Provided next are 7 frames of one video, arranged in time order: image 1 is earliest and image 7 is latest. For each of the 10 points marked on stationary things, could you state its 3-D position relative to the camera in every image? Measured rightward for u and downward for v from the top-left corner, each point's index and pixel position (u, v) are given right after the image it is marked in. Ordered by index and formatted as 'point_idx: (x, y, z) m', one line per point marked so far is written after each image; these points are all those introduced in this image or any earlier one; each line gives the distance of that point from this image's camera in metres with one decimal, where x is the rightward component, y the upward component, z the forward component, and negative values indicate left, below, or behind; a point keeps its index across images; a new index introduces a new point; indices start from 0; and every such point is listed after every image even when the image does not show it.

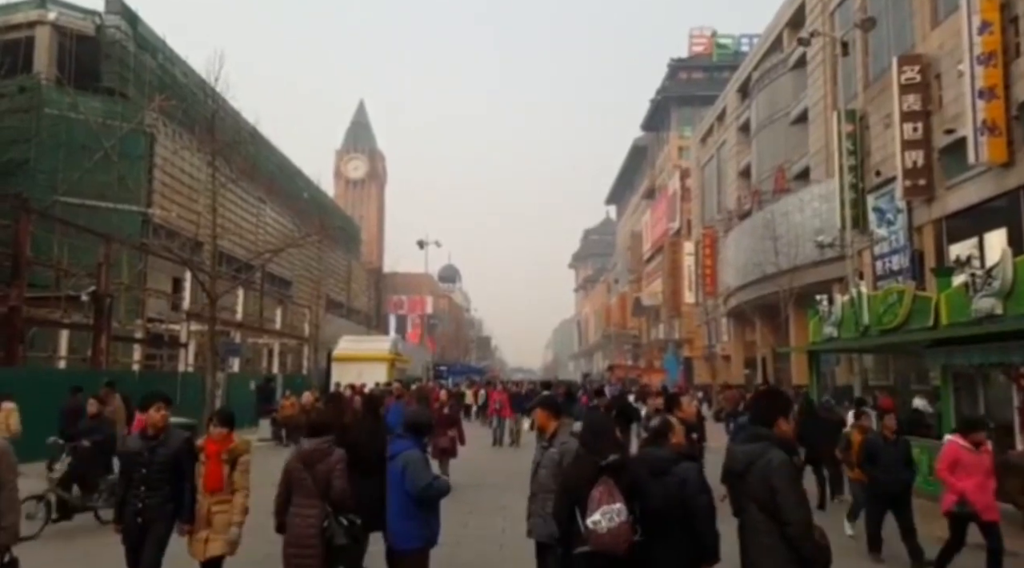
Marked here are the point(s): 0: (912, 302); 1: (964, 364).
0: (+7.2, -0.3, +15.6) m
1: (+7.2, -1.2, +13.8) m
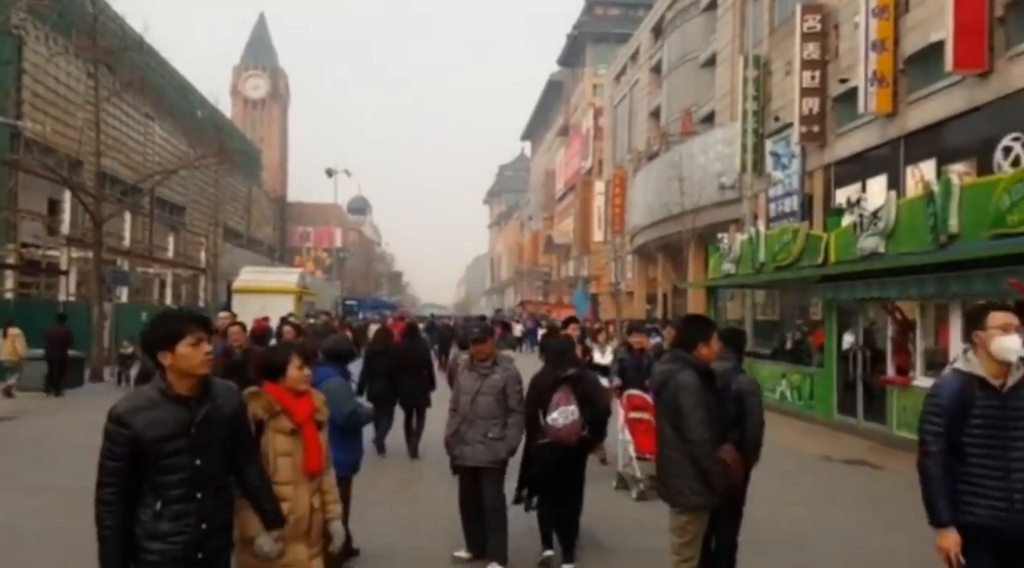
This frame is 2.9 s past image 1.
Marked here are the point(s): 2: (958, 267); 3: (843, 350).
0: (+5.5, +0.8, +16.7) m
1: (+5.7, -0.2, +14.9) m
2: (+6.0, +0.2, +11.8) m
3: (+5.9, -1.2, +15.7) m
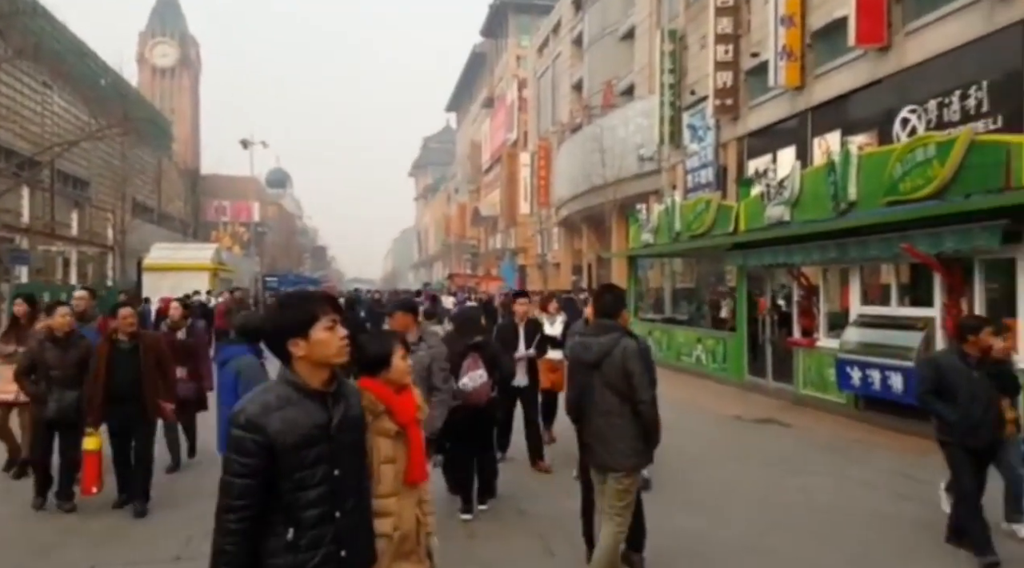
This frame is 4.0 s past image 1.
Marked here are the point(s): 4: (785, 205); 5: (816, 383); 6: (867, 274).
0: (+4.0, +1.4, +17.3) m
1: (+4.3, +0.3, +15.6) m
2: (+4.9, +0.7, +12.5) m
3: (+4.5, -0.6, +16.4) m
4: (+4.5, +1.3, +14.4) m
5: (+4.9, -1.6, +14.0) m
6: (+5.2, +0.1, +12.7) m
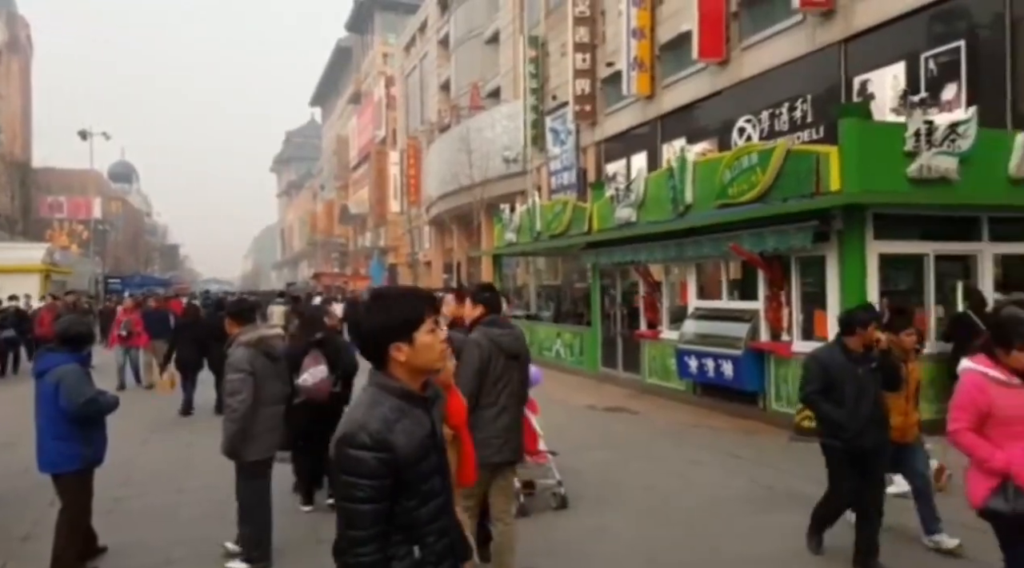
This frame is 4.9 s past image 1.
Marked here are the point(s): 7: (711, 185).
0: (+1.3, +1.5, +18.3) m
1: (+1.8, +0.4, +16.7) m
2: (+2.8, +0.8, +13.7) m
3: (+1.9, -0.5, +17.4) m
4: (+2.1, +1.4, +15.5) m
5: (+2.6, -1.5, +15.1) m
6: (+3.1, +0.2, +13.9) m
7: (+3.0, +1.5, +13.3) m
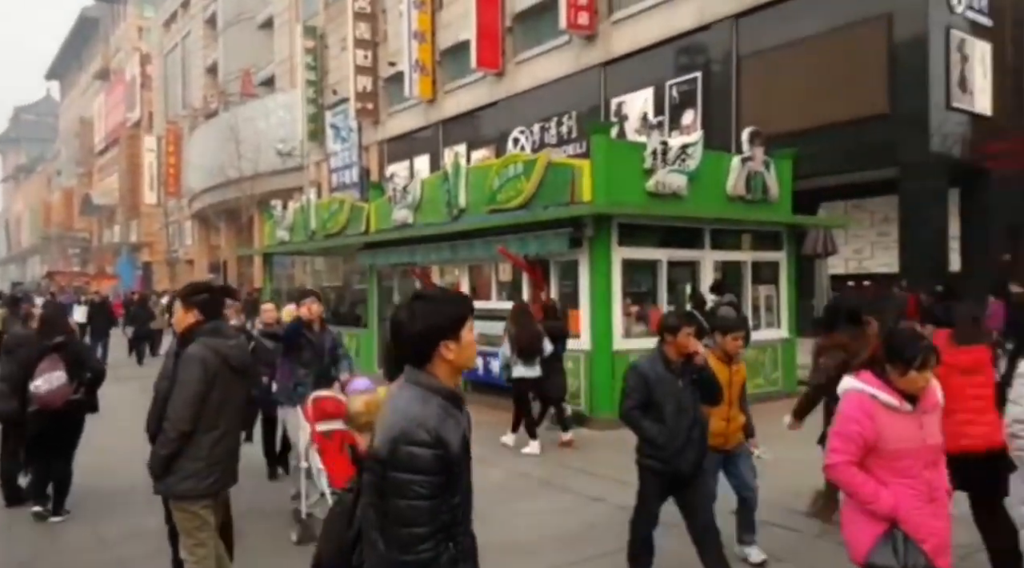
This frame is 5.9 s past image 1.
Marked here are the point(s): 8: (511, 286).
0: (-3.4, +1.5, +18.5) m
1: (-2.5, +0.4, +17.1) m
2: (-0.8, +0.8, +14.4) m
3: (-2.6, -0.5, +17.9) m
4: (-1.9, +1.4, +16.1) m
5: (-1.4, -1.5, +15.8) m
6: (-0.6, +0.2, +14.7) m
7: (-0.5, +1.5, +14.2) m
8: (0.0, 0.0, +14.0) m
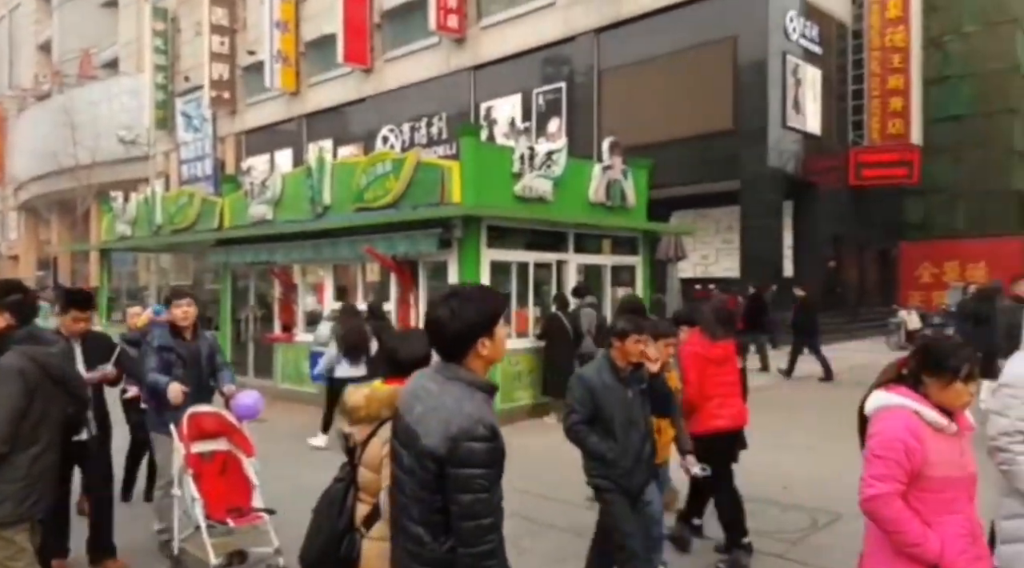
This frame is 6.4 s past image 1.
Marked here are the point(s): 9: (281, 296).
0: (-6.3, +1.5, +17.8) m
1: (-5.2, +0.4, +16.6) m
2: (-3.0, +0.8, +14.3) m
3: (-5.5, -0.5, +17.3) m
4: (-4.4, +1.4, +15.7) m
5: (-3.9, -1.5, +15.5) m
6: (-2.9, +0.2, +14.6) m
7: (-2.7, +1.5, +14.1) m
8: (-2.2, 0.0, +14.0) m
9: (-4.2, -0.2, +16.0) m
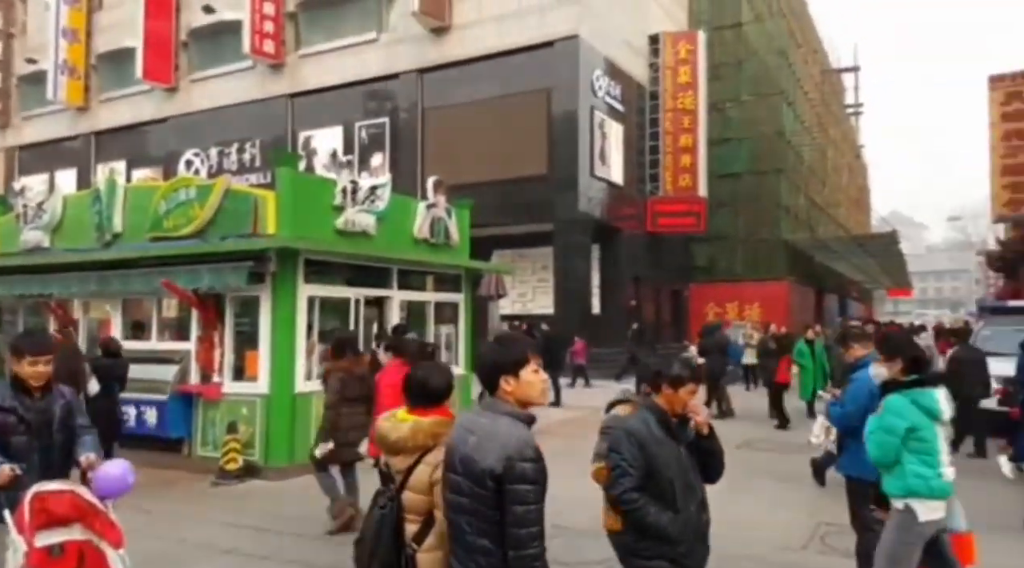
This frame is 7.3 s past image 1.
0: (-10.0, +0.9, +15.5) m
1: (-8.6, -0.2, +14.6) m
2: (-5.8, +0.3, +13.0) m
3: (-9.0, -1.1, +15.2) m
4: (-7.5, +0.8, +14.0) m
5: (-7.0, -2.1, +13.8) m
6: (-5.8, -0.4, +13.3) m
7: (-5.5, +1.0, +12.9) m
8: (-5.0, -0.6, +12.9) m
9: (-7.5, -0.8, +14.3) m
